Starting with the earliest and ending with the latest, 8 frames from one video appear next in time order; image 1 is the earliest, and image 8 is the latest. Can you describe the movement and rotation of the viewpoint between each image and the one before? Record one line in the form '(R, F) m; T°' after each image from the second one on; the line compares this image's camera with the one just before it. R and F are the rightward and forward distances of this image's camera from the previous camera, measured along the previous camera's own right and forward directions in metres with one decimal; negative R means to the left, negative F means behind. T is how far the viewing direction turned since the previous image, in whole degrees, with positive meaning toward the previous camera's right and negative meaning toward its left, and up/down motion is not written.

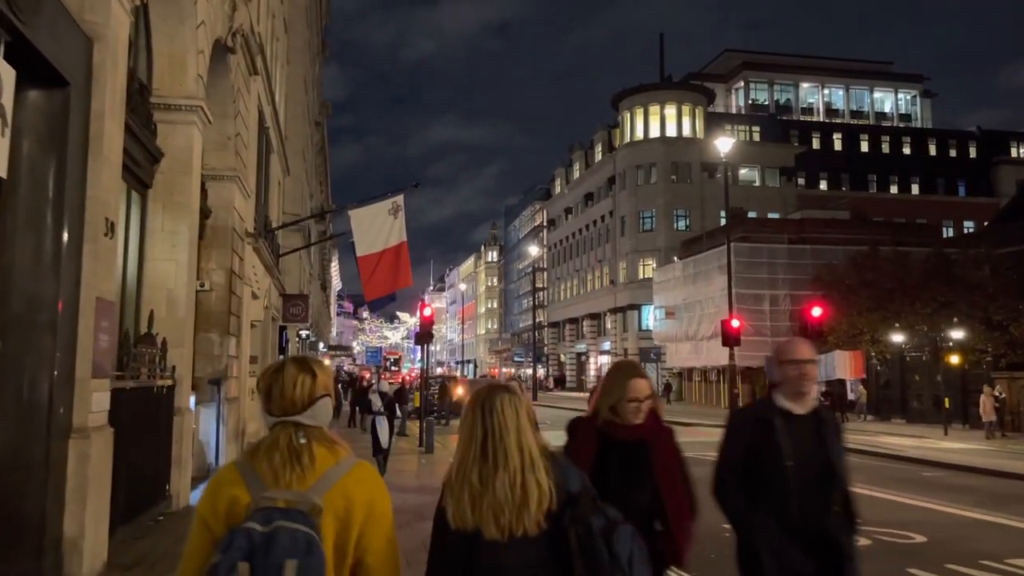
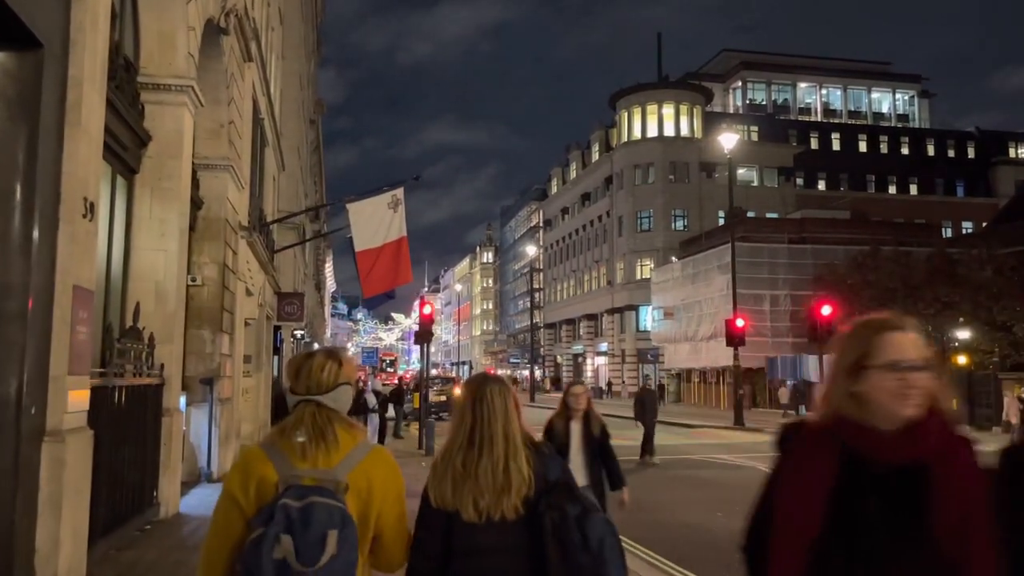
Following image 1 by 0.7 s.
(-0.2, +0.7) m; 0°
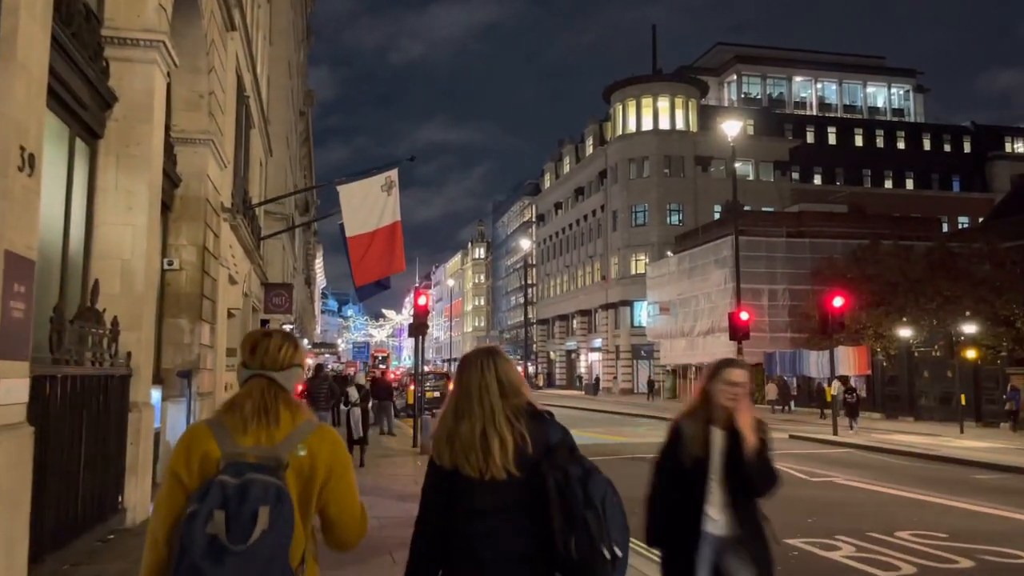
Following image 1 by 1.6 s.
(-0.2, +1.1) m; +1°
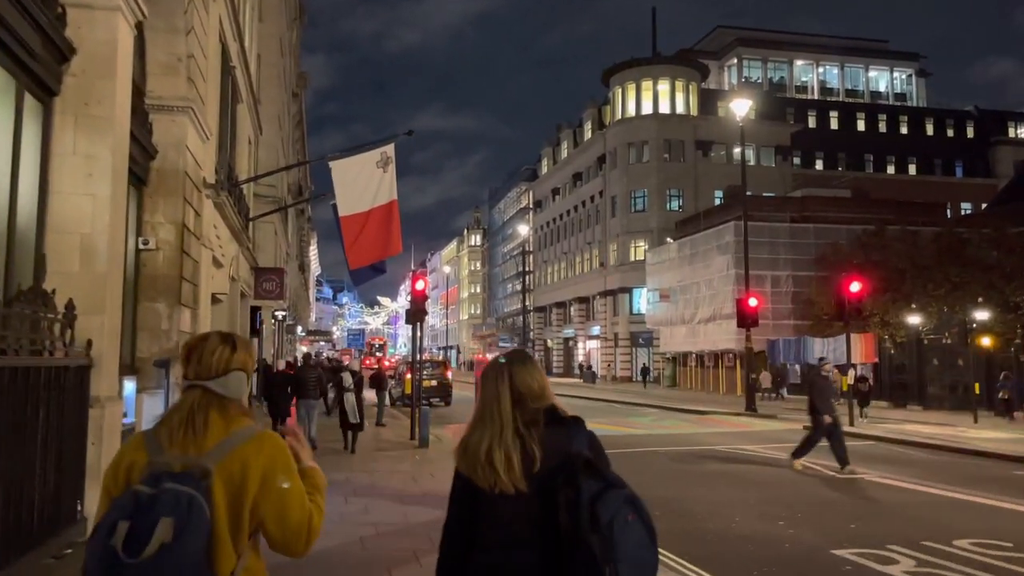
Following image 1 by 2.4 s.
(-0.2, +1.1) m; 0°
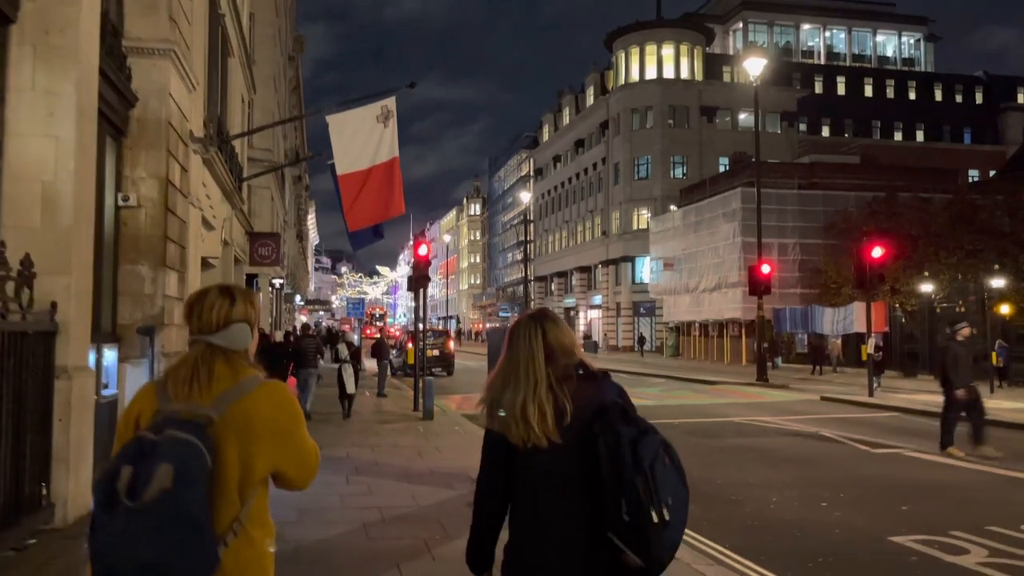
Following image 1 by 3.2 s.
(-0.2, +0.9) m; 0°
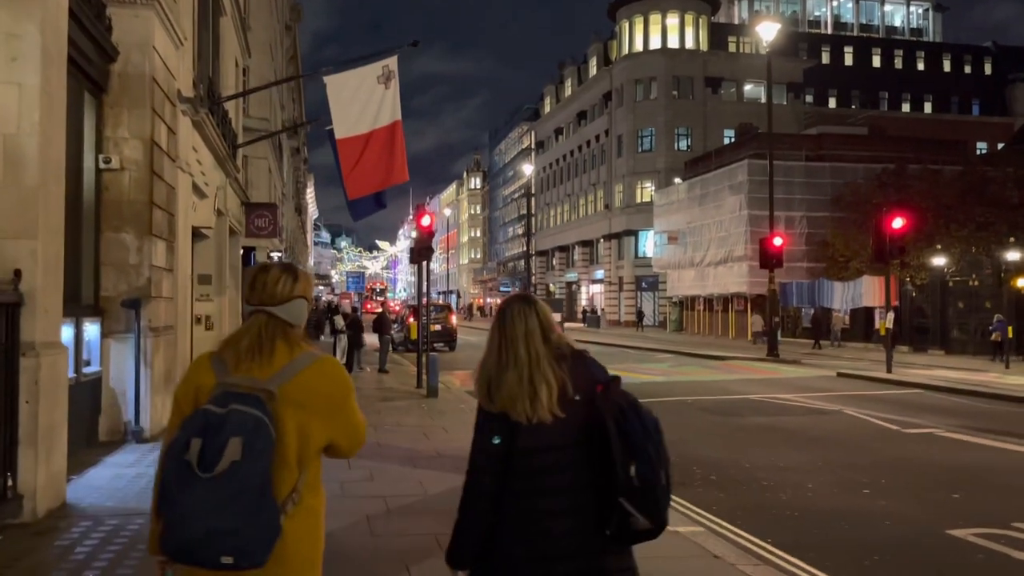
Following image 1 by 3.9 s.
(-0.2, +0.7) m; 0°
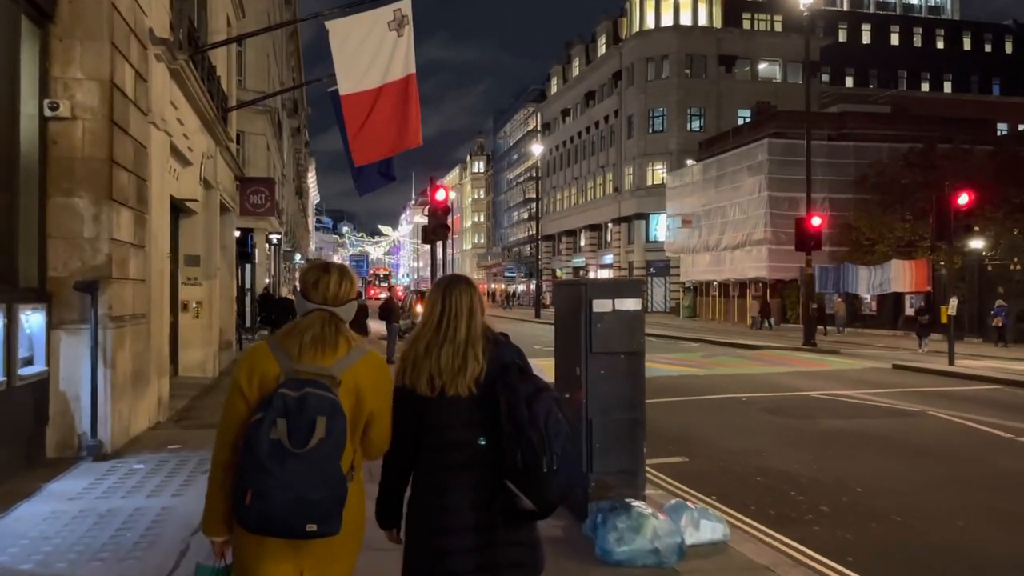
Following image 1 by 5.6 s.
(-0.5, +2.0) m; 0°
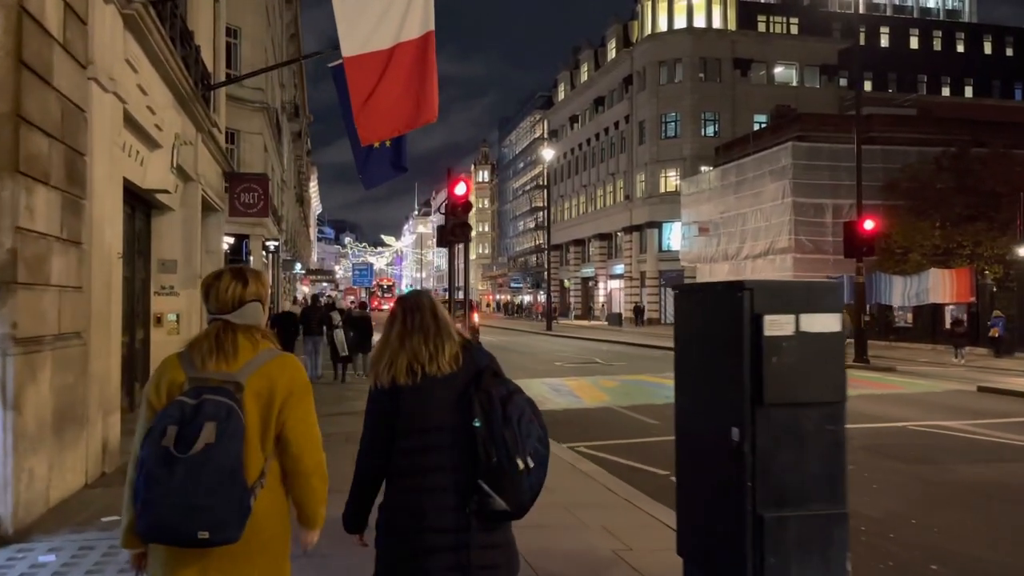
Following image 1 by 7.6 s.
(-0.5, +2.4) m; 0°
